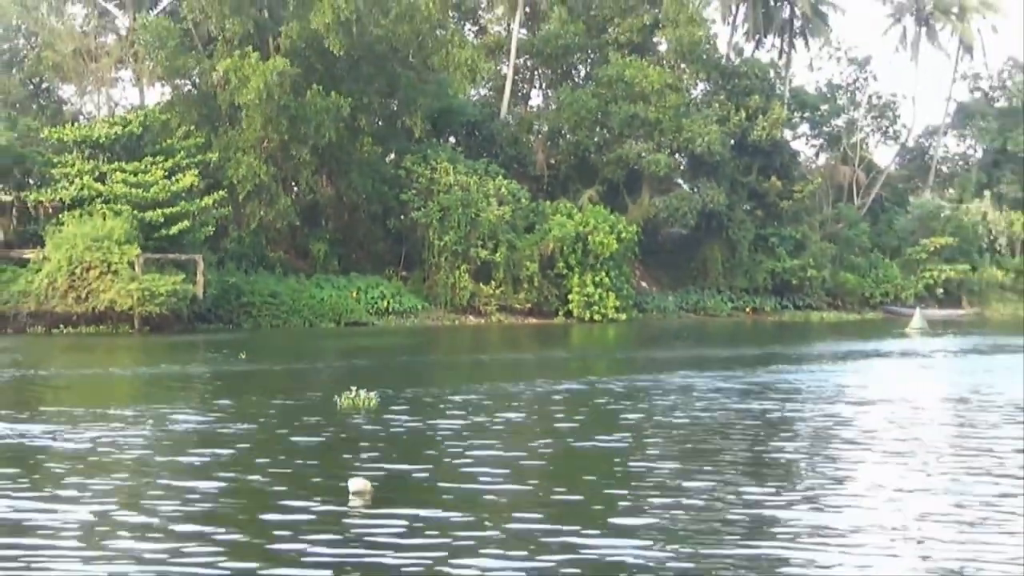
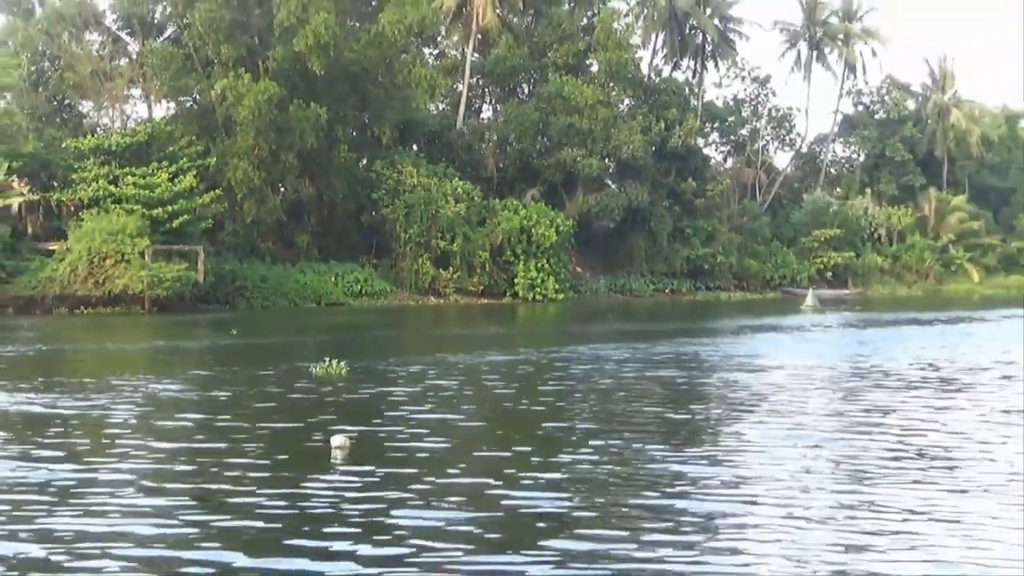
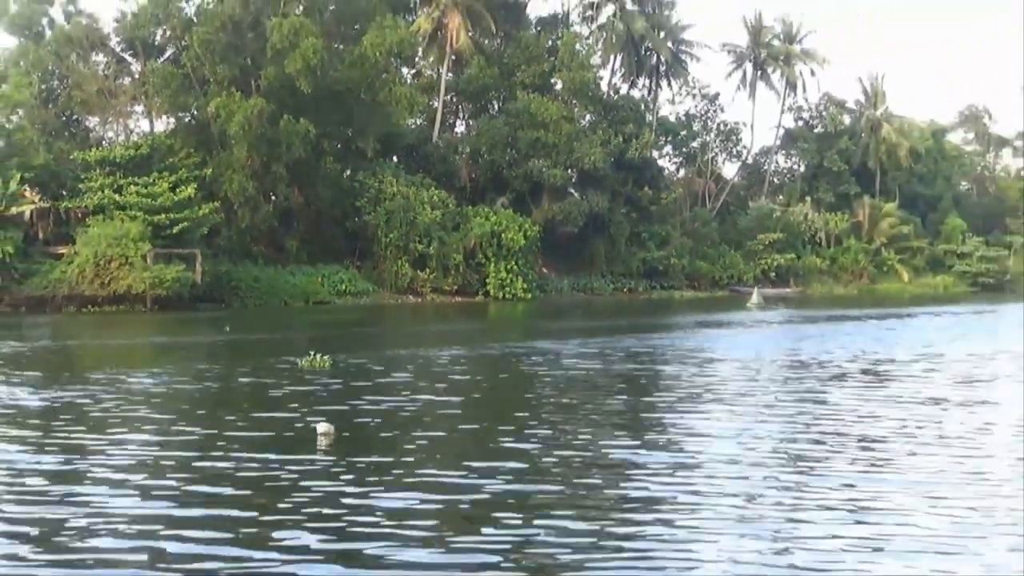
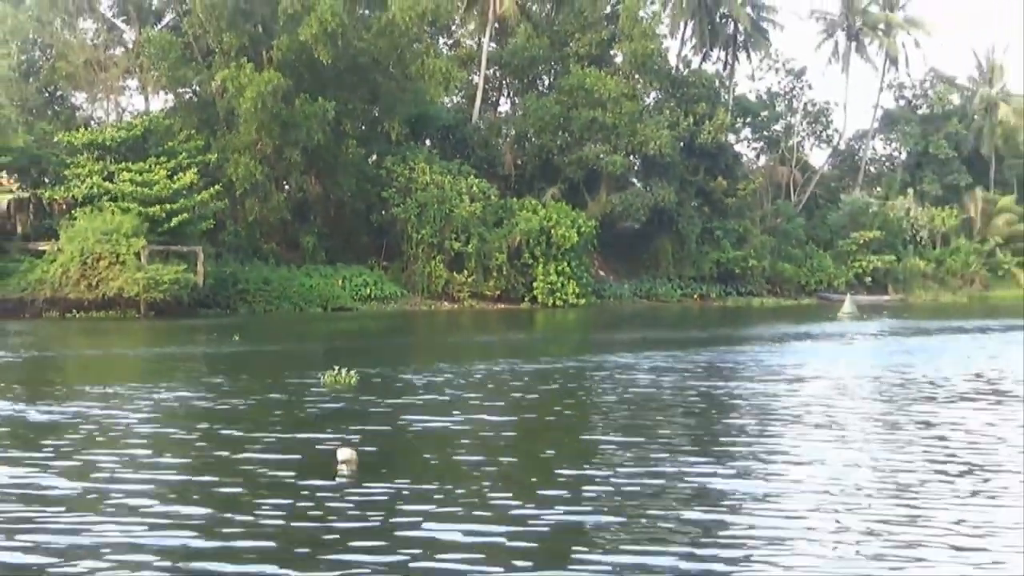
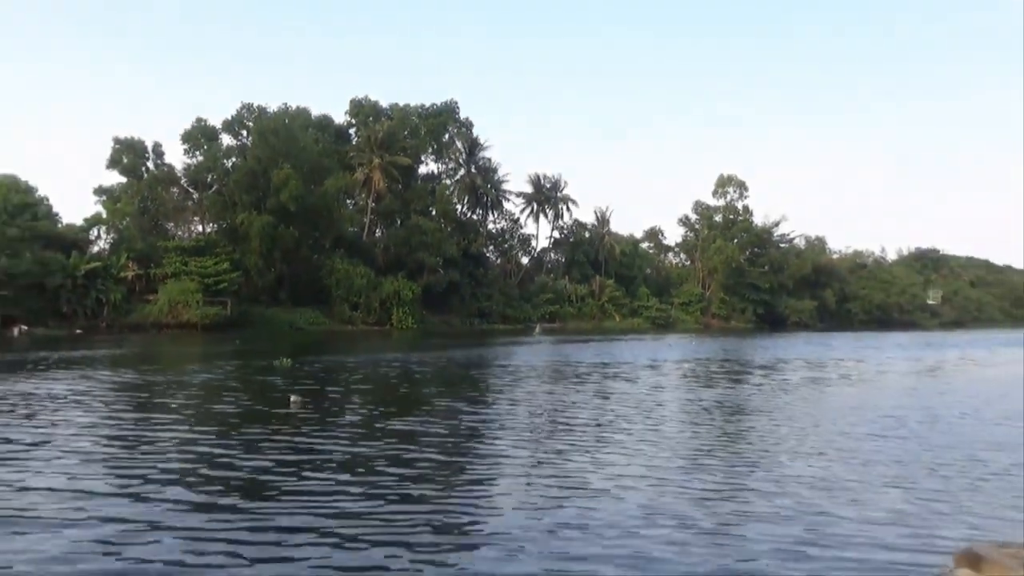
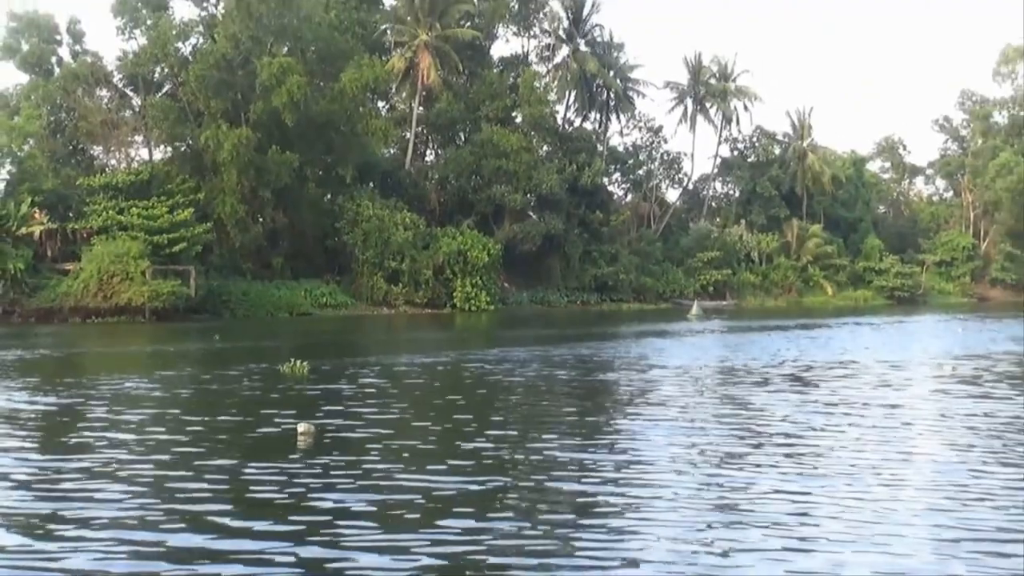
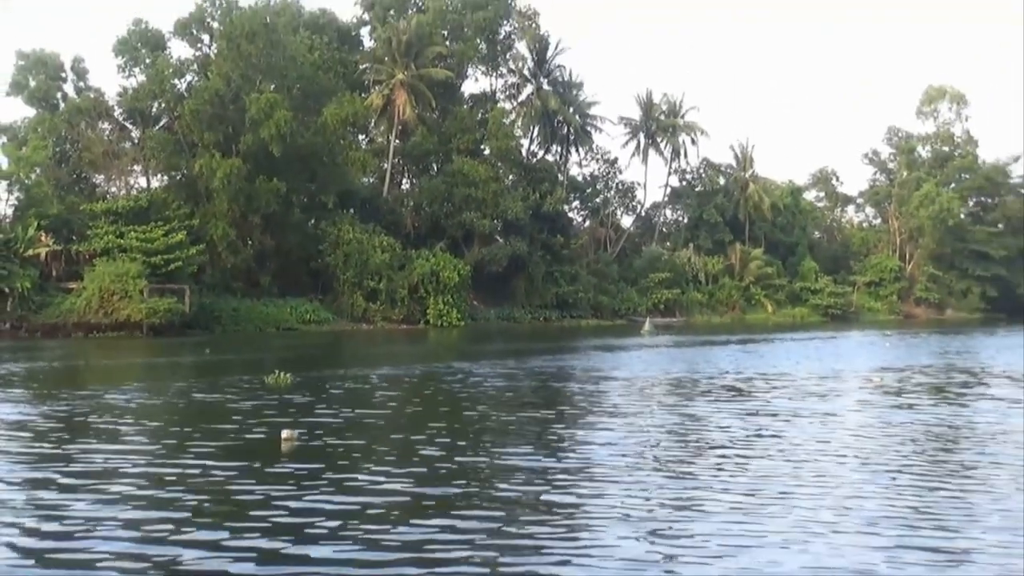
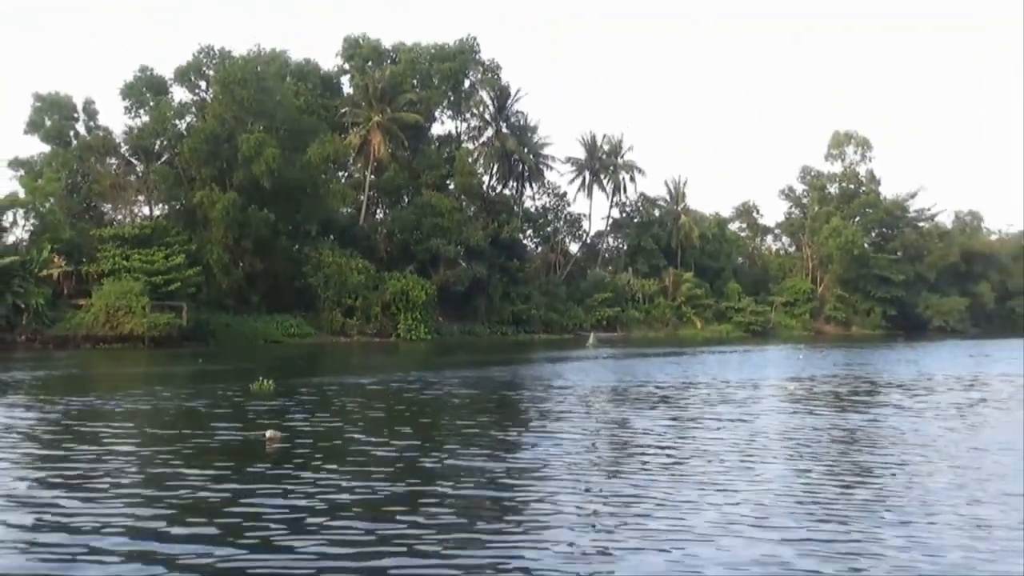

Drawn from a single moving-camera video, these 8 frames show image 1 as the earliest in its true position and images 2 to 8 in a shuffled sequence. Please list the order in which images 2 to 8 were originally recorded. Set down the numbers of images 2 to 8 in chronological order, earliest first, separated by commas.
4, 2, 3, 6, 7, 8, 5
